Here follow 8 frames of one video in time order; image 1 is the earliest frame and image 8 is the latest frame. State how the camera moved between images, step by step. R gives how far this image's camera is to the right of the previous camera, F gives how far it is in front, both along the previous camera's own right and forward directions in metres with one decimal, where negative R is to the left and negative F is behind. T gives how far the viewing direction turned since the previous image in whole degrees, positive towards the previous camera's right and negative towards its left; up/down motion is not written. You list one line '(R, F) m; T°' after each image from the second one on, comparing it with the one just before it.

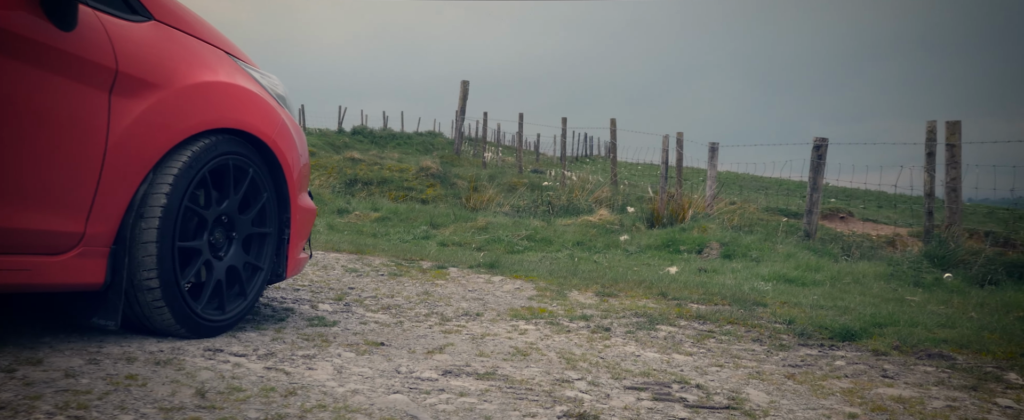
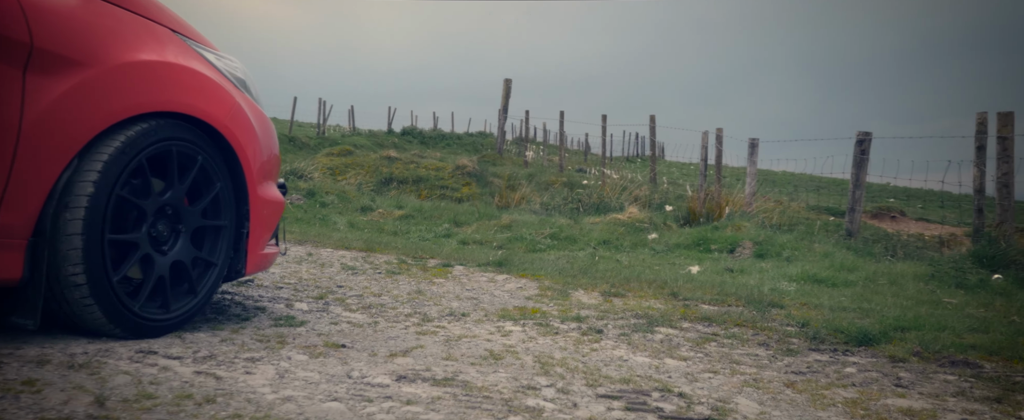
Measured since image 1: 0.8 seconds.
(+0.3, +0.3) m; -3°
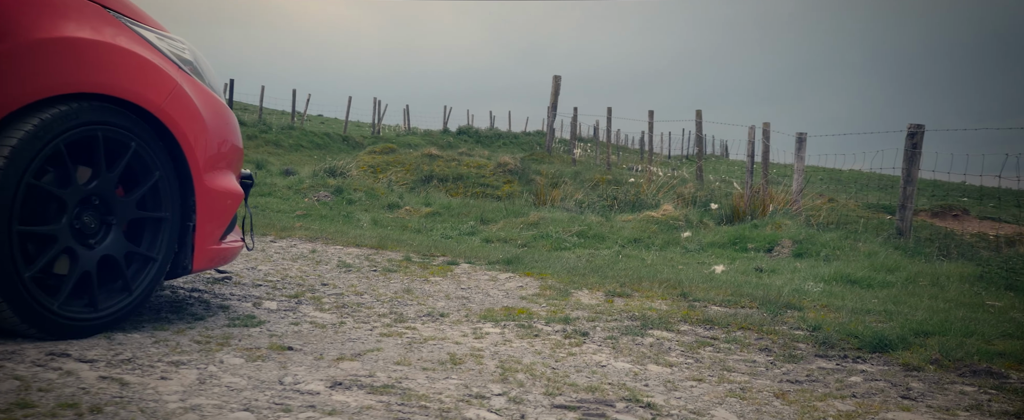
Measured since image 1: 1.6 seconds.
(+0.4, +0.4) m; -3°
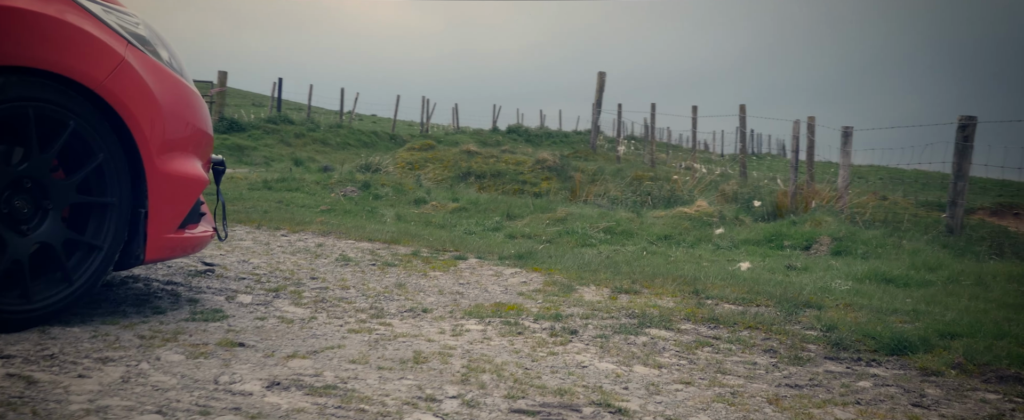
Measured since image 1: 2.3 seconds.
(+0.3, +0.3) m; -3°
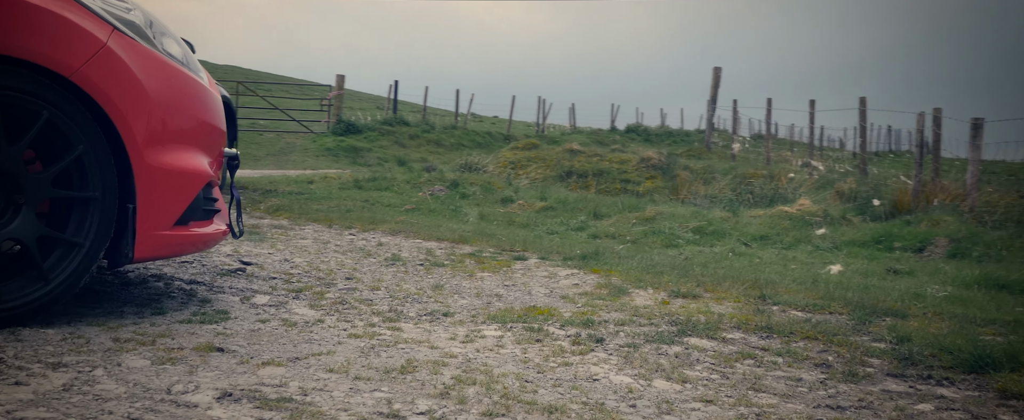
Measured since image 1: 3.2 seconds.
(+0.4, +0.4) m; -7°
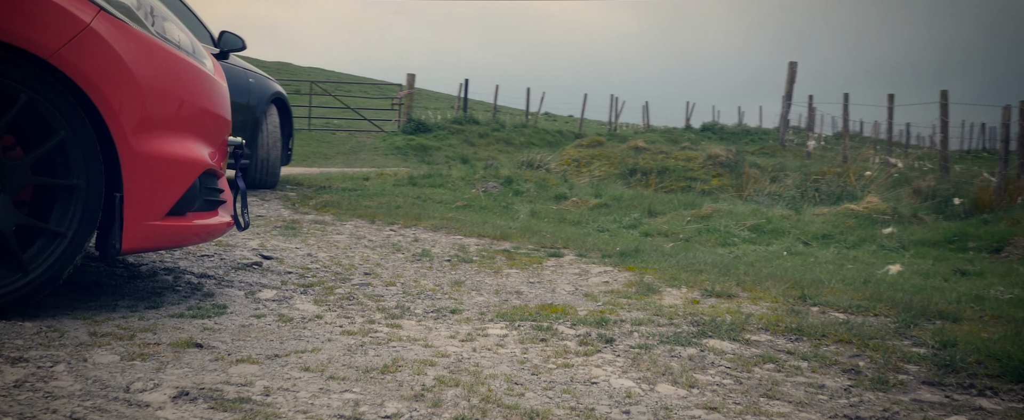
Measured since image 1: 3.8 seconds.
(+0.3, +0.2) m; -4°
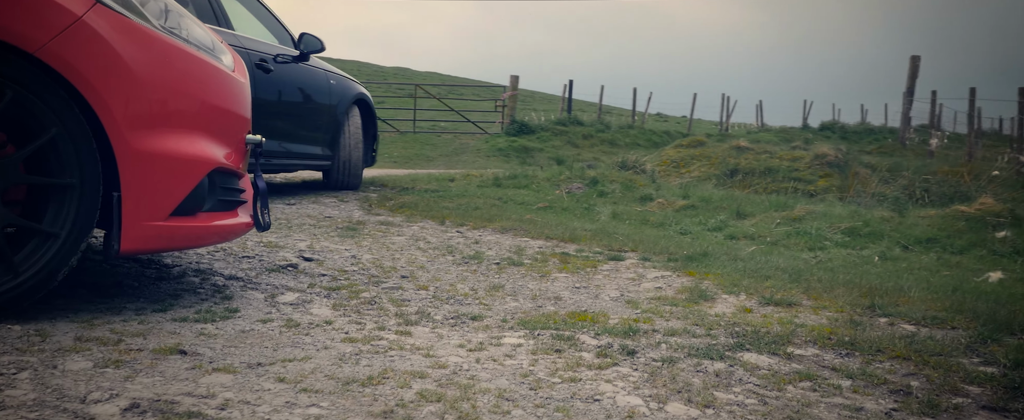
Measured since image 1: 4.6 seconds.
(+0.4, +0.3) m; -7°
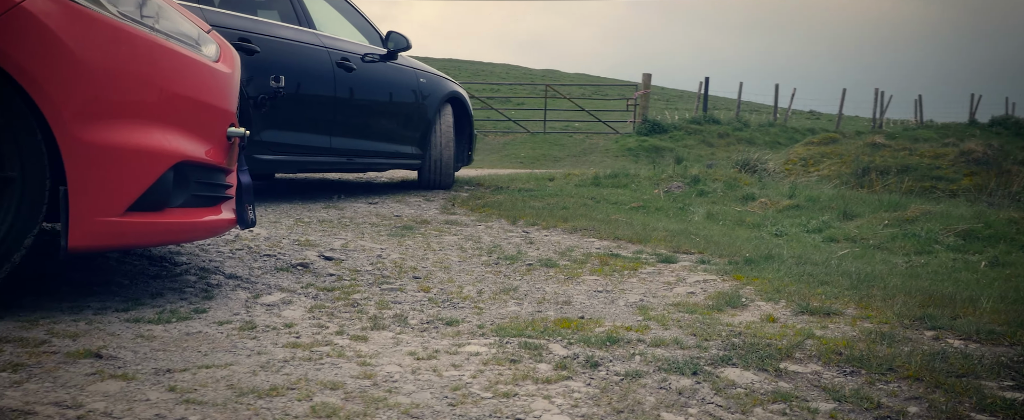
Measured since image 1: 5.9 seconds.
(+0.7, +0.4) m; -9°
